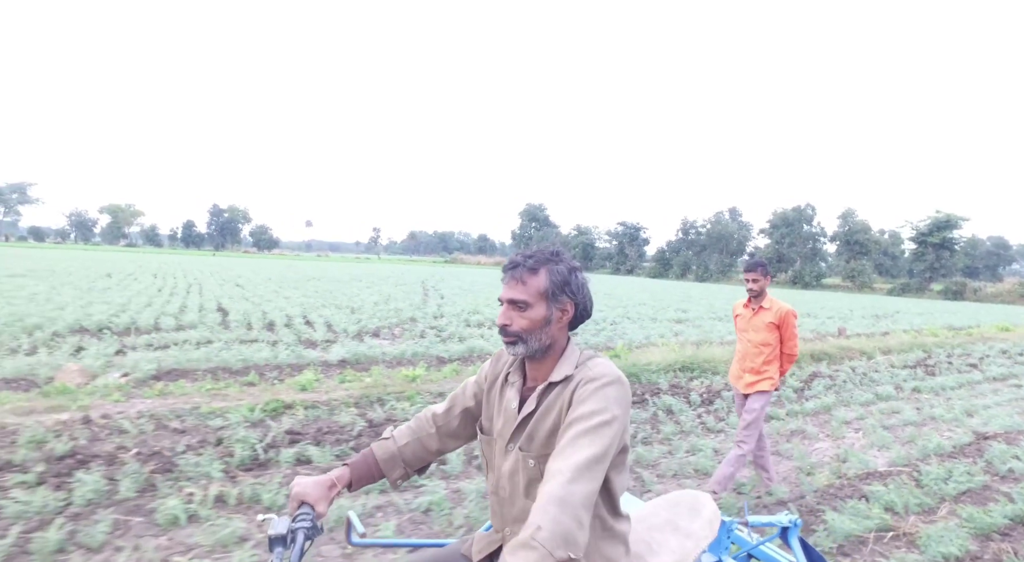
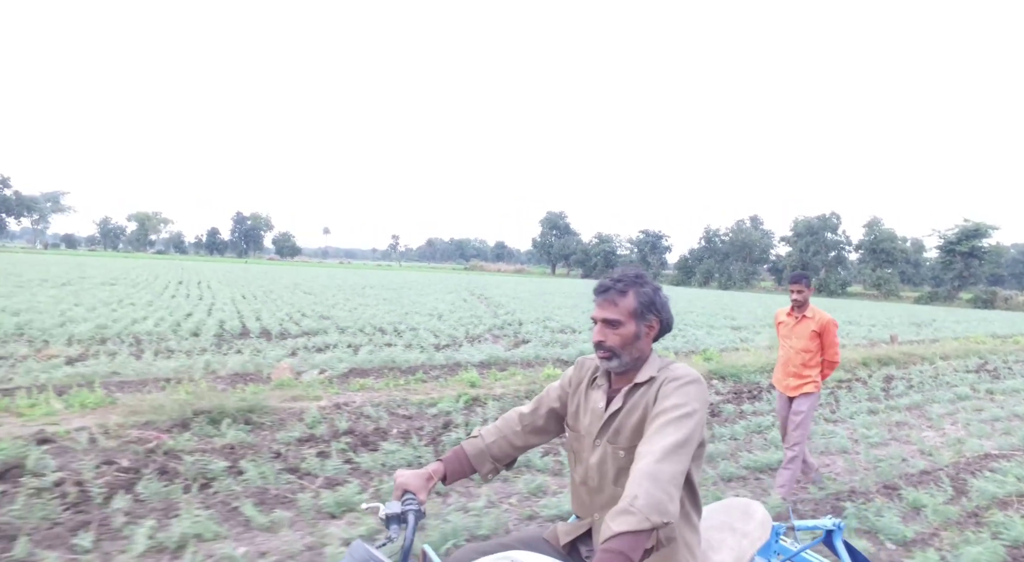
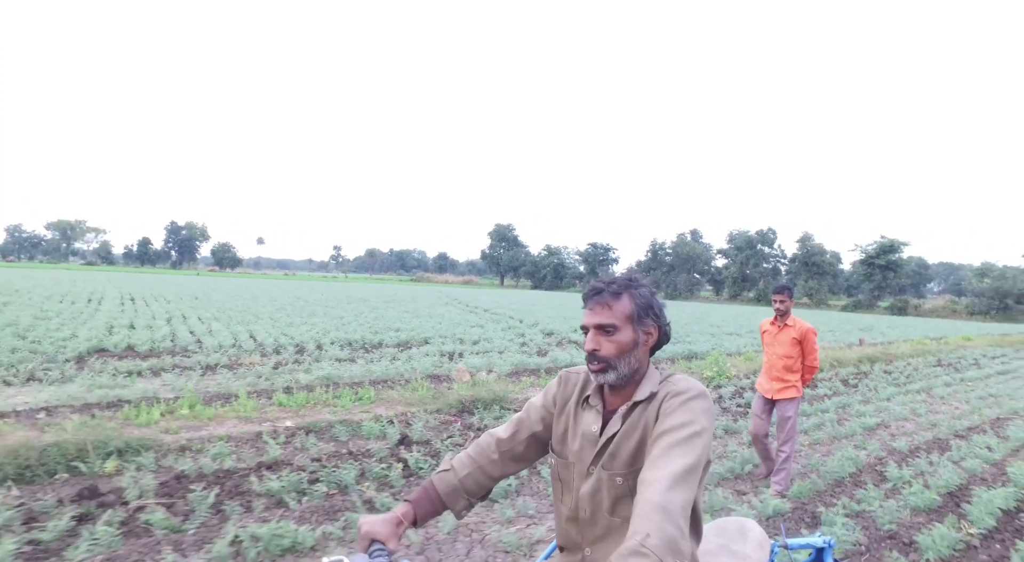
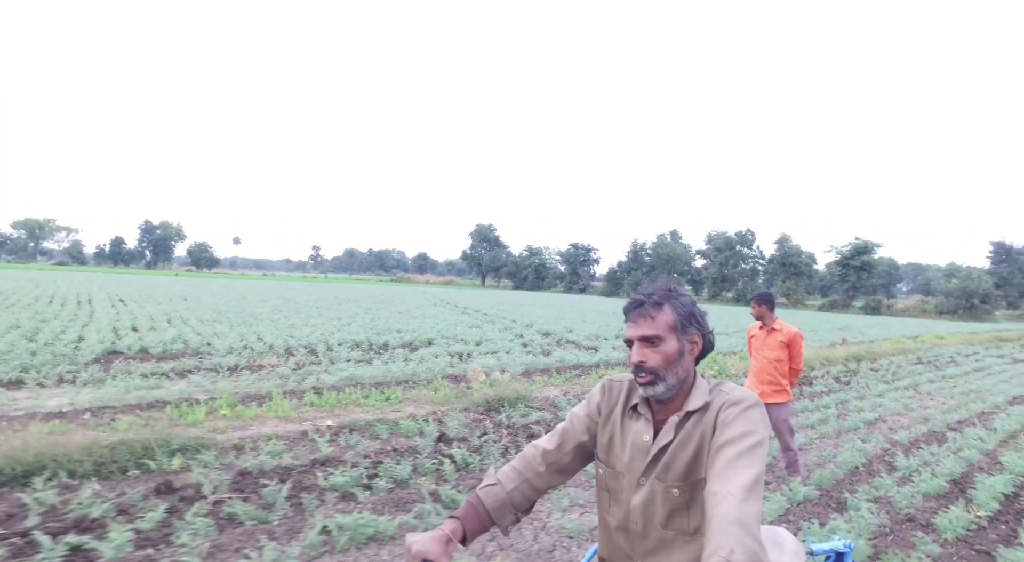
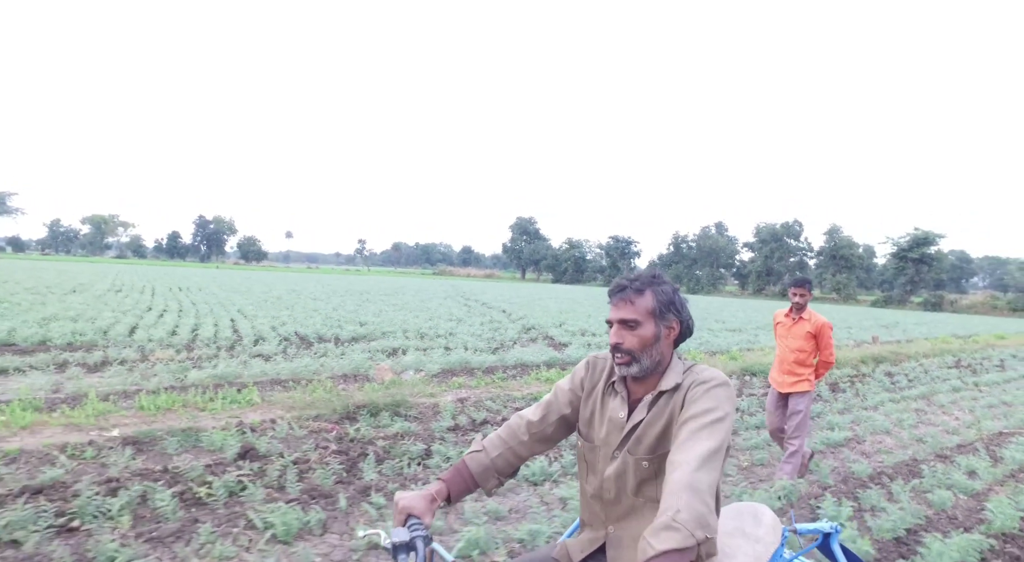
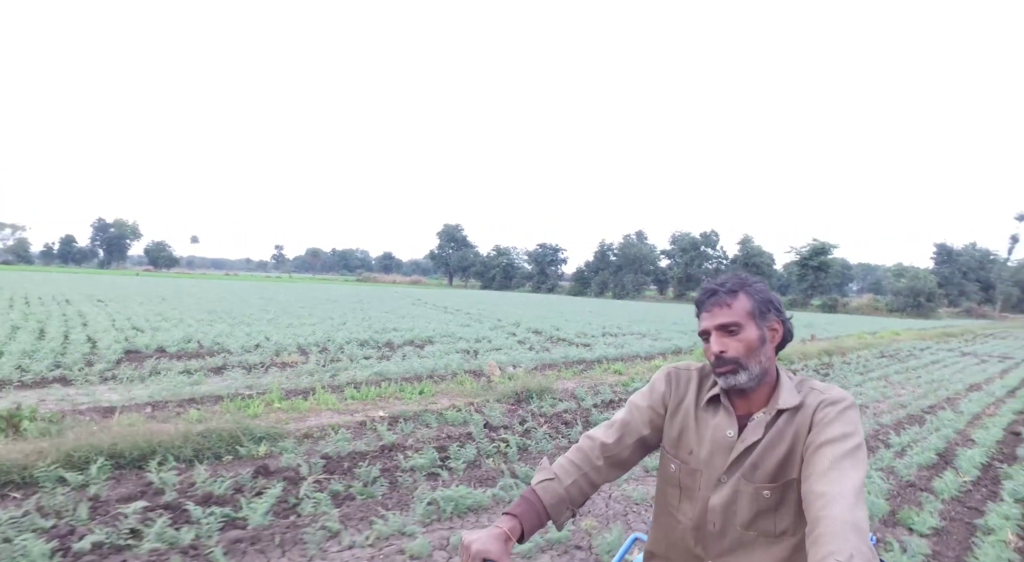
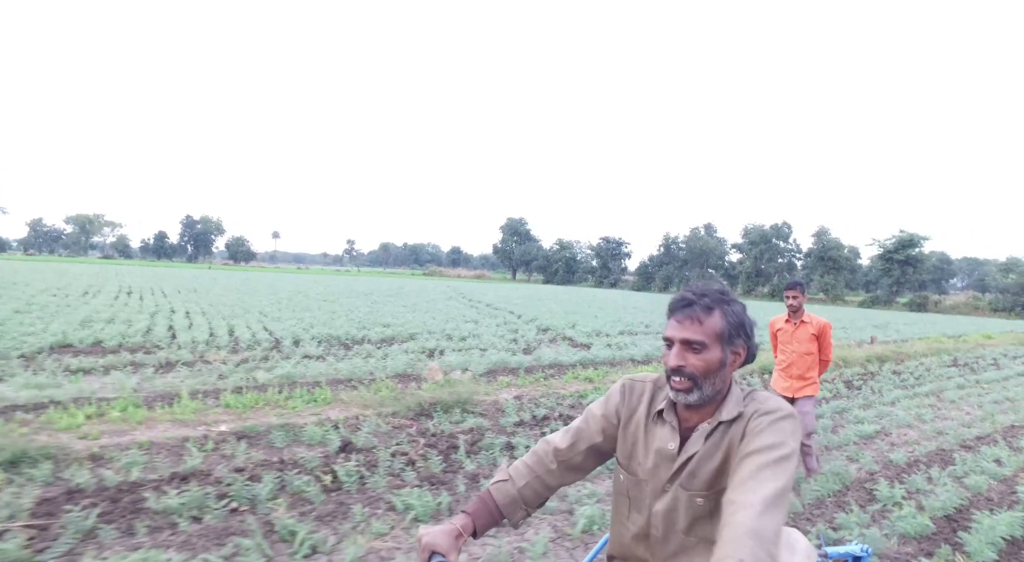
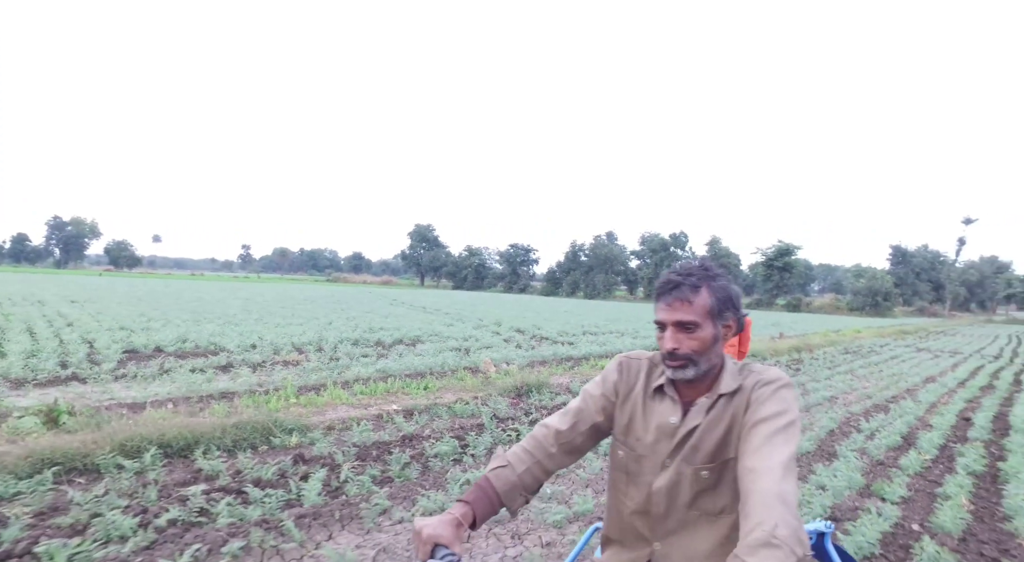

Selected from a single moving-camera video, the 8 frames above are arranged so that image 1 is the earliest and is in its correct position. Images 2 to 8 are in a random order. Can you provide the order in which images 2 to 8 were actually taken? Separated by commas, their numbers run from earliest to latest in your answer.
2, 5, 7, 3, 4, 6, 8
